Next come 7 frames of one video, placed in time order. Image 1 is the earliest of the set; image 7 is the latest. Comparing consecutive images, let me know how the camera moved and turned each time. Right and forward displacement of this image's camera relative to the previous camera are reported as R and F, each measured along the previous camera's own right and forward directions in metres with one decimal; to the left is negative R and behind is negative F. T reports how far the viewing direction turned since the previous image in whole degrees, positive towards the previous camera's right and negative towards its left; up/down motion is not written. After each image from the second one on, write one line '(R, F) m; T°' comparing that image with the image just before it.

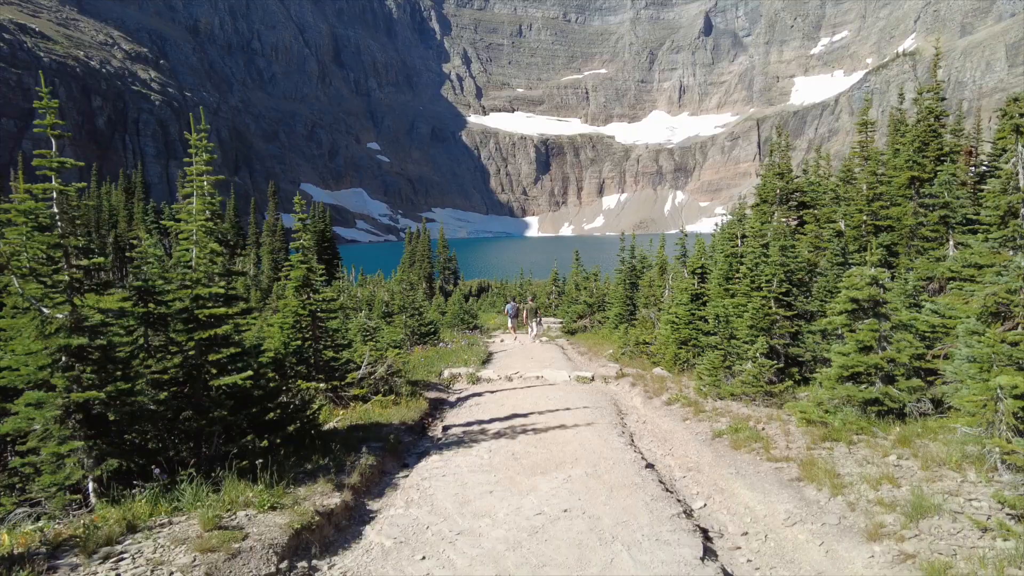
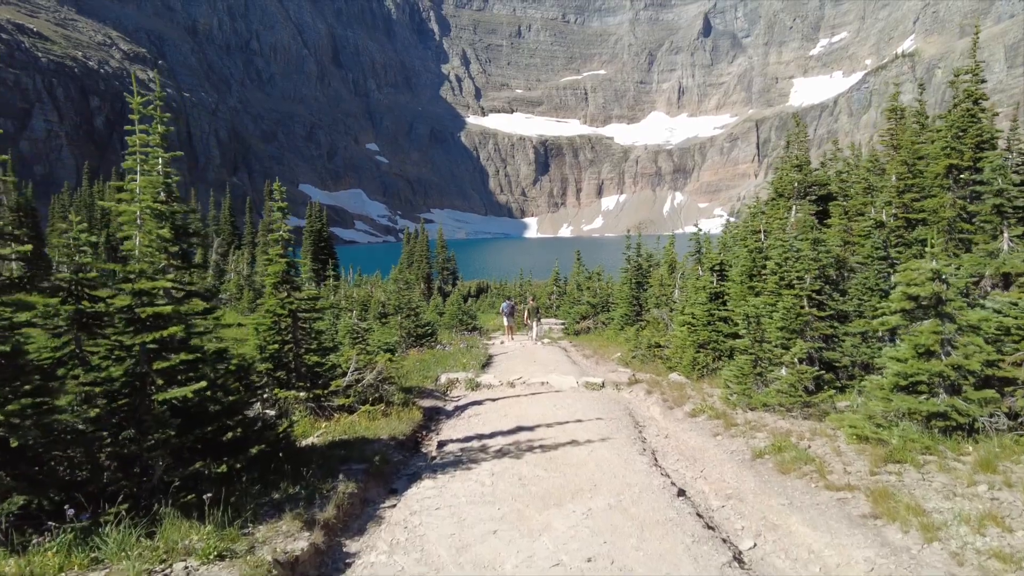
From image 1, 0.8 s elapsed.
(-0.1, +1.4) m; 0°
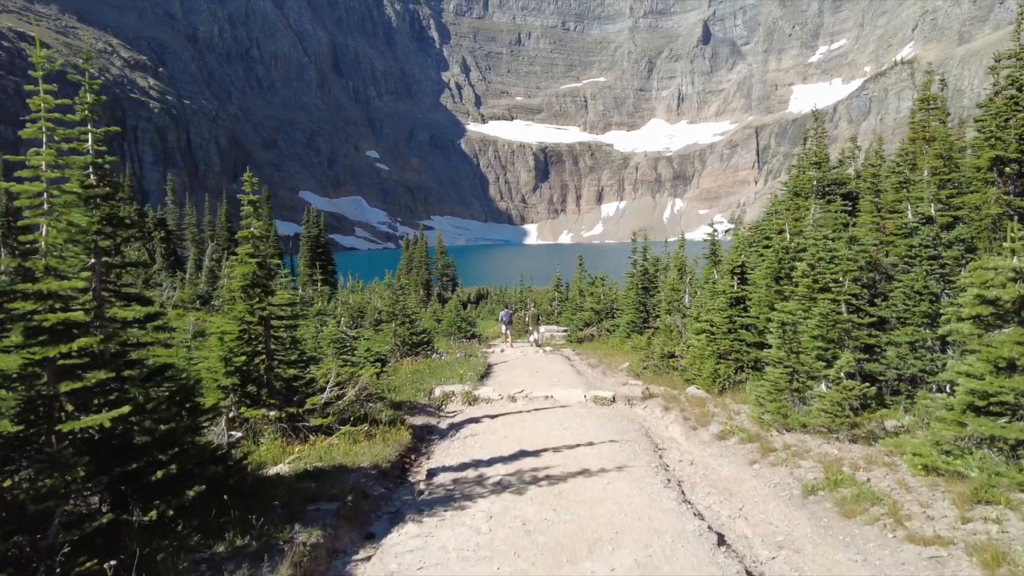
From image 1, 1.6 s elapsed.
(0.0, +1.4) m; 0°
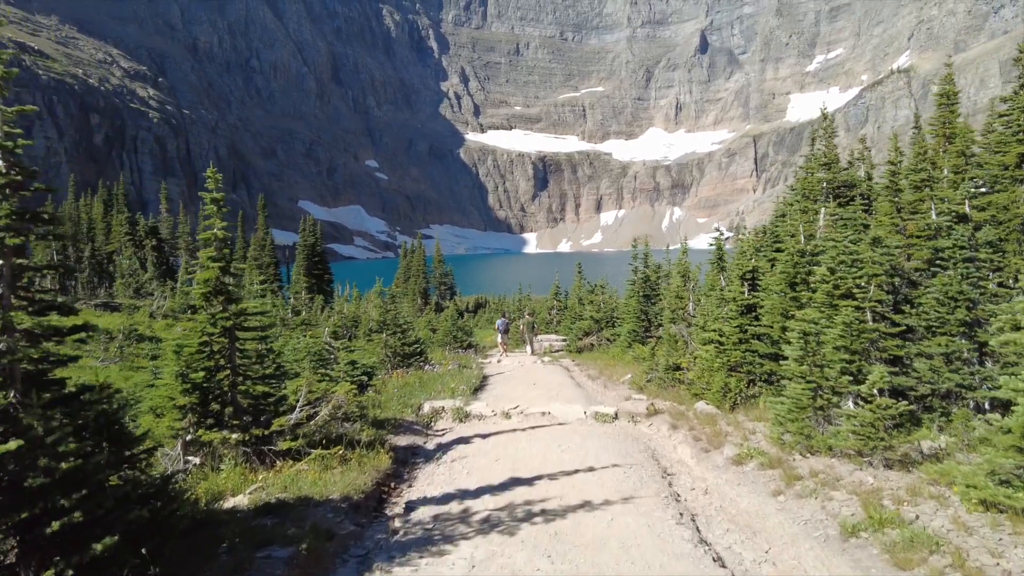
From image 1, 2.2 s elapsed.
(+0.1, +1.0) m; 0°
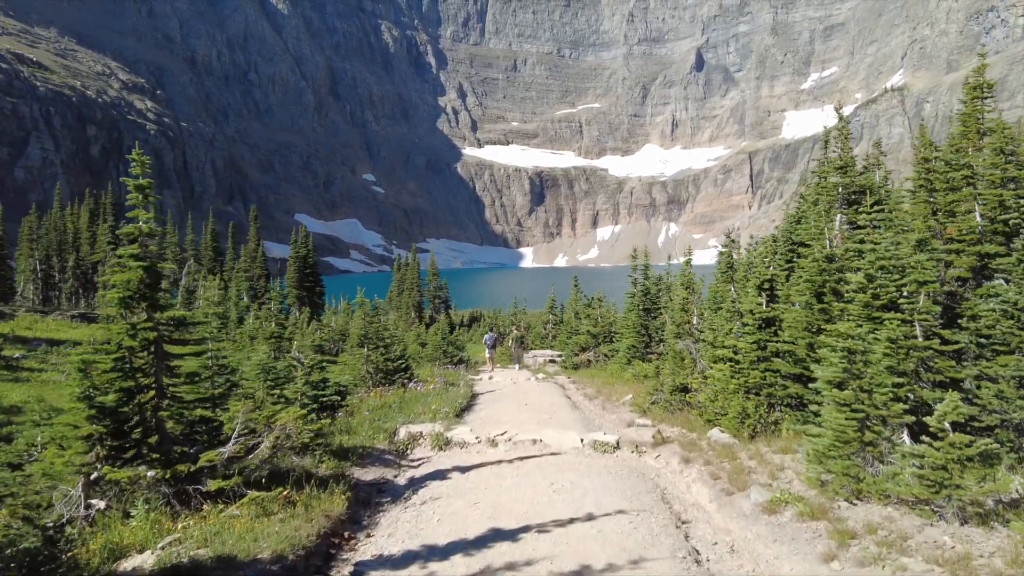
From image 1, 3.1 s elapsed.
(+0.2, +1.5) m; 0°
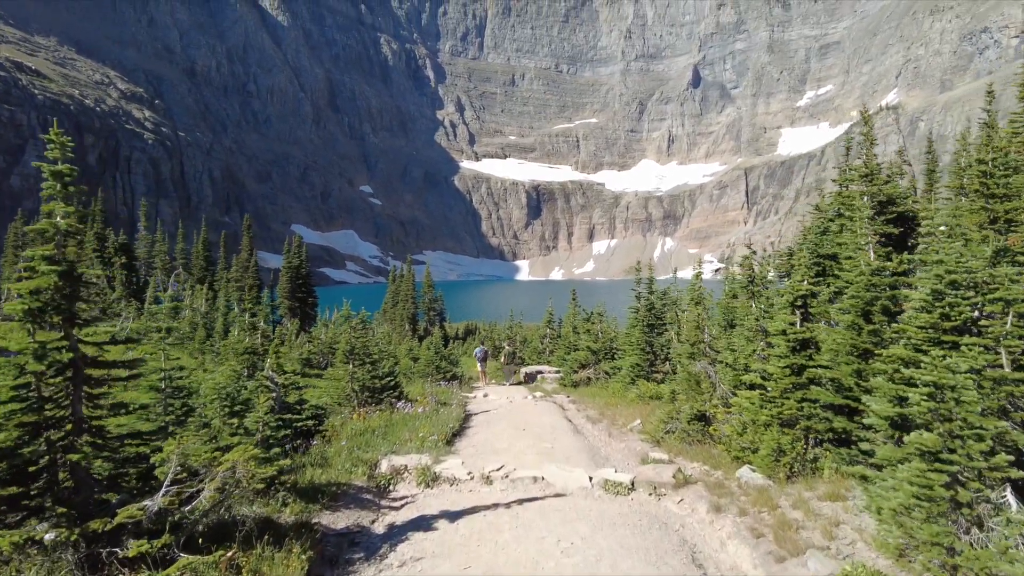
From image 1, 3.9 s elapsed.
(-0.1, +1.4) m; 0°
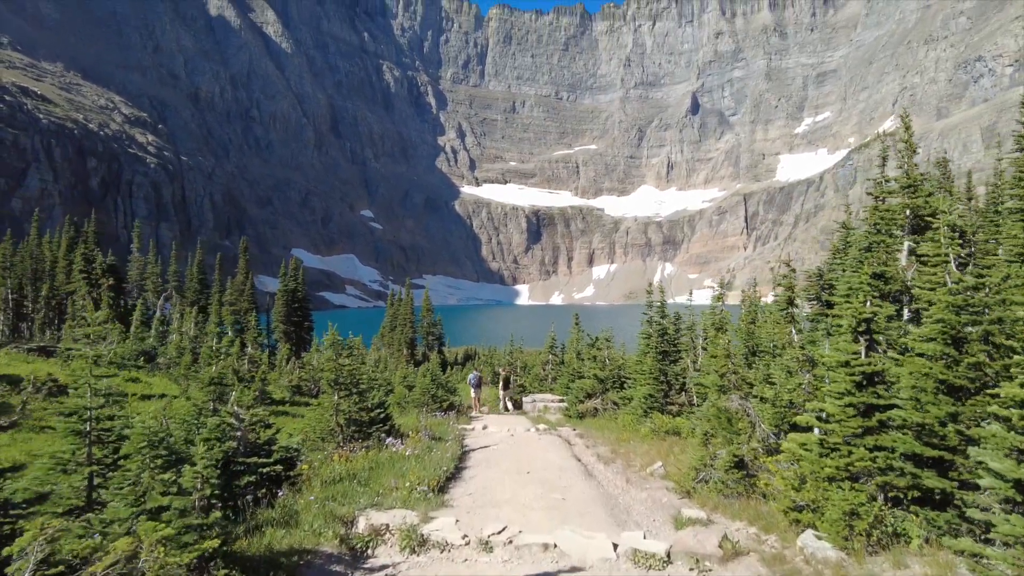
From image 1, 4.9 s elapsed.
(-0.1, +1.7) m; 0°
